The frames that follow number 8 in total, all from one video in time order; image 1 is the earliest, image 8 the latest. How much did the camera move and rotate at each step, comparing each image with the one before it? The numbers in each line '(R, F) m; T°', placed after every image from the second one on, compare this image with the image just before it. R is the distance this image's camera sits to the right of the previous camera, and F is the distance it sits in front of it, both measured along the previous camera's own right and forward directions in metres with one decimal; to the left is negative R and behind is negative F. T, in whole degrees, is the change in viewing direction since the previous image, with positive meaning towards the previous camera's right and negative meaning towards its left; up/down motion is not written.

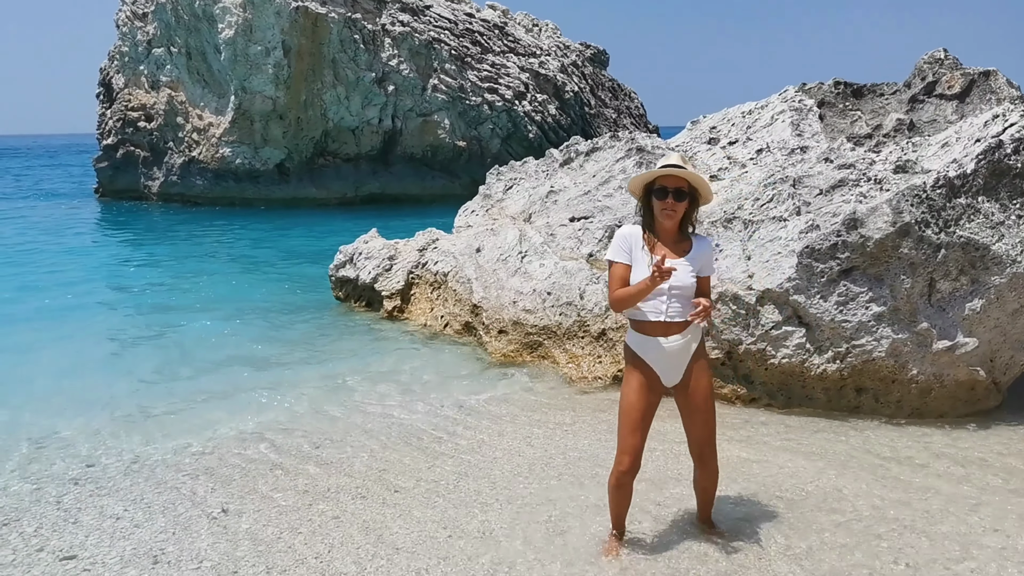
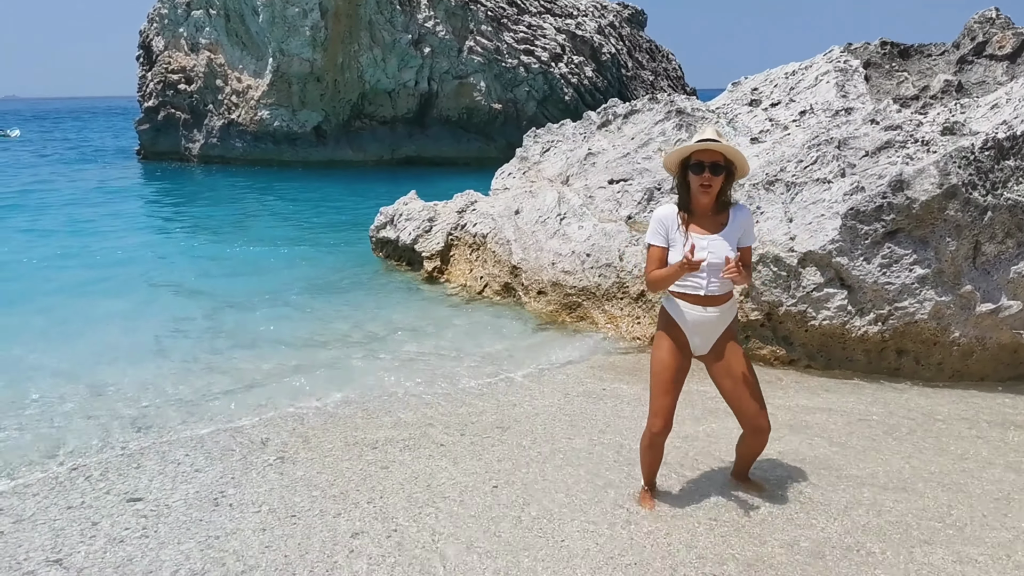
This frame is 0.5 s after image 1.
(-0.1, -0.1) m; -2°
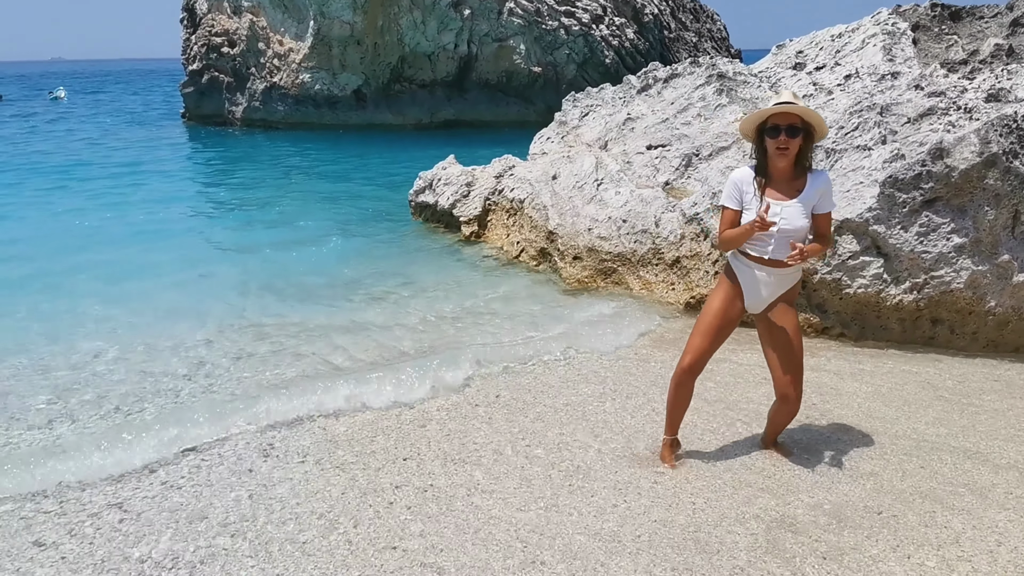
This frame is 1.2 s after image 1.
(0.0, -0.1) m; -3°
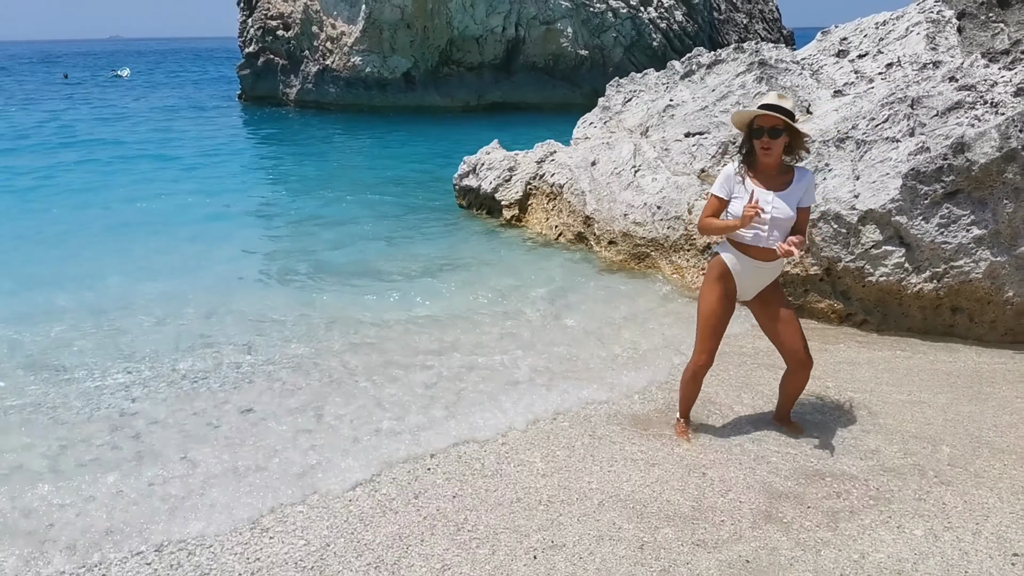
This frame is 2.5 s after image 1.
(+0.1, -0.3) m; -3°
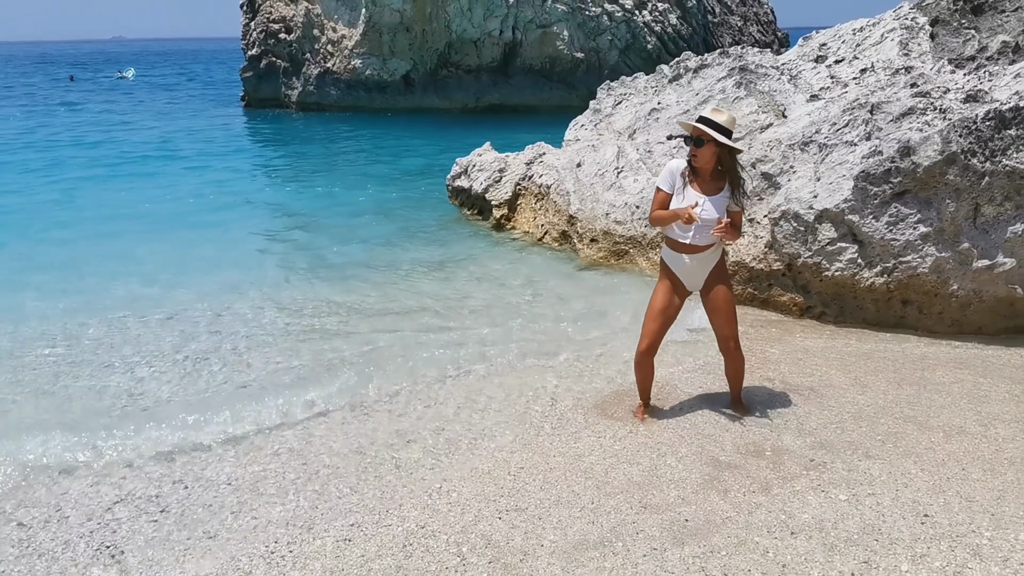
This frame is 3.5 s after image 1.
(+0.2, -0.4) m; 0°
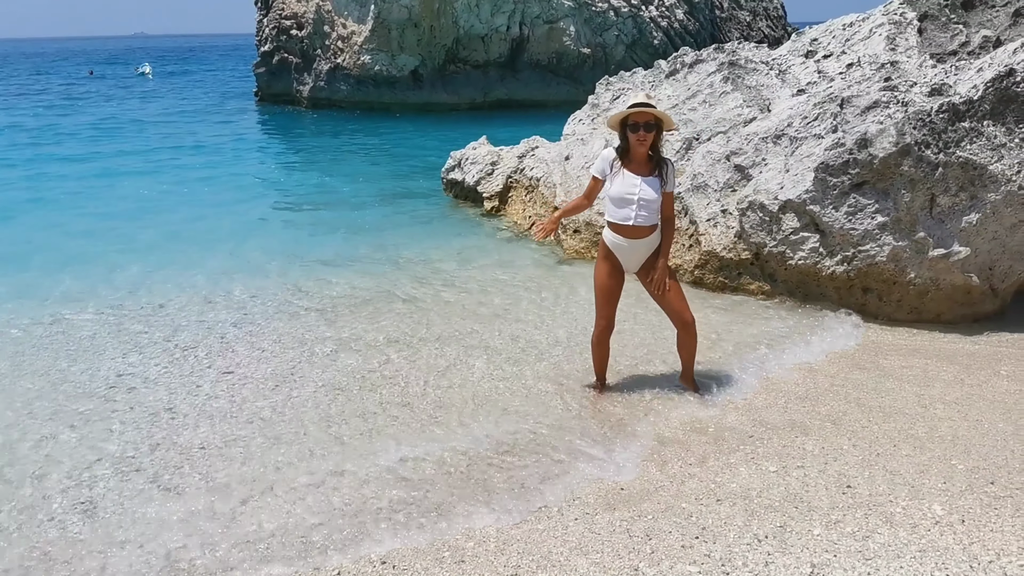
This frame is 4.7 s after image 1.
(+0.3, -0.2) m; -1°
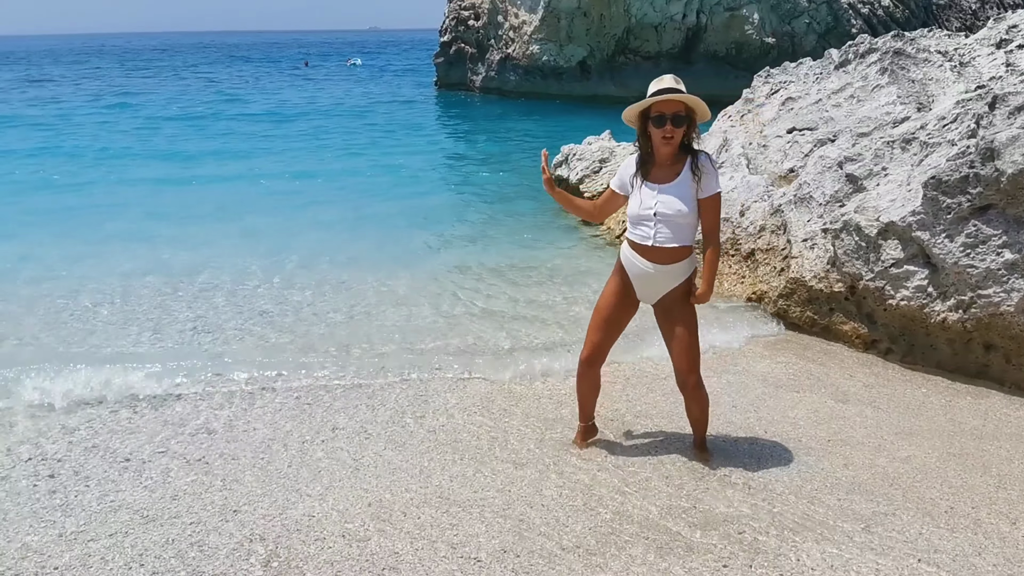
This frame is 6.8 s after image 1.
(+1.1, +0.9) m; -14°
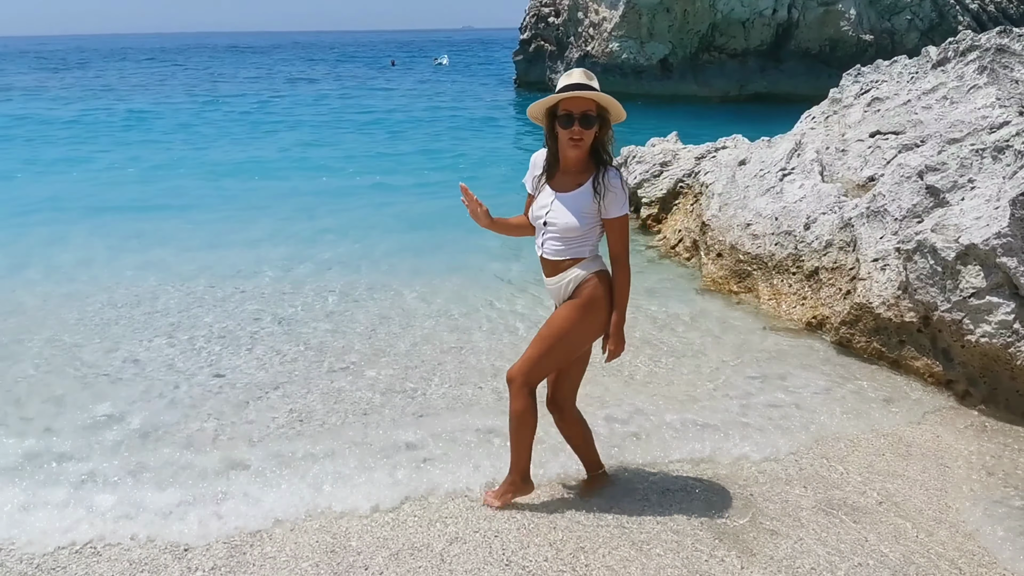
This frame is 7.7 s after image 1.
(+0.4, +0.5) m; -6°
